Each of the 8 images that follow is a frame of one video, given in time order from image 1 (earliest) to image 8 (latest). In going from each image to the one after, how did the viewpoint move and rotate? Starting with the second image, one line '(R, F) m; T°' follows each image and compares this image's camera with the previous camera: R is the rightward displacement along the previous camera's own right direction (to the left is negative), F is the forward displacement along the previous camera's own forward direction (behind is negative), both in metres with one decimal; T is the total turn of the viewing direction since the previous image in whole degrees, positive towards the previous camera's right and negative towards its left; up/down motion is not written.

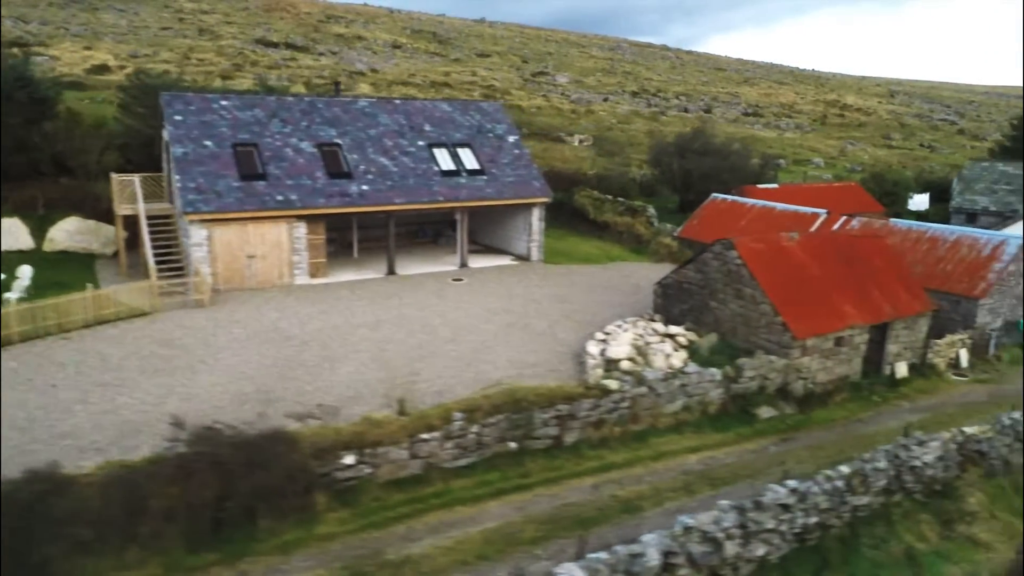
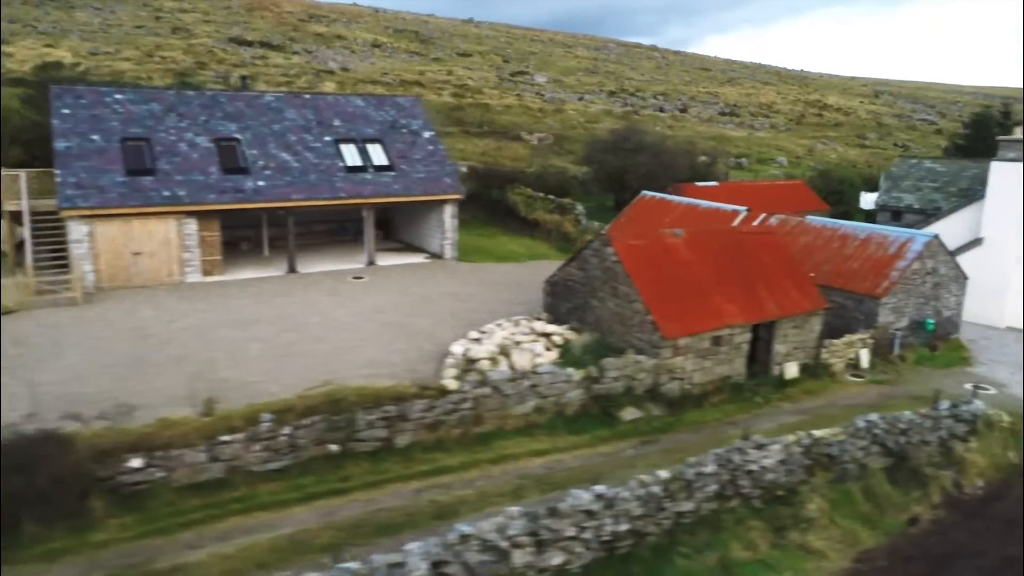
(+0.7, +0.1) m; 0°
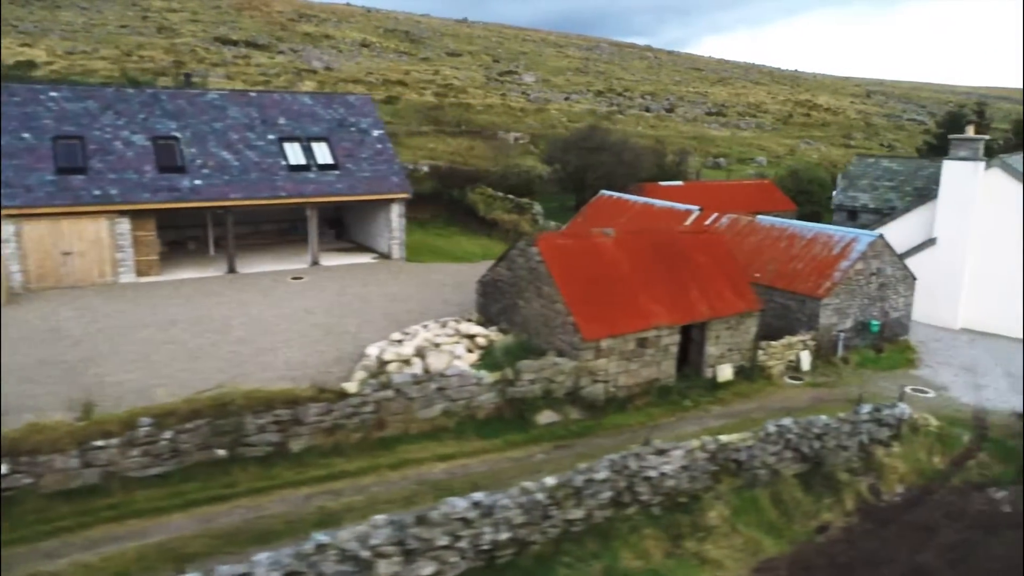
(+0.4, +0.1) m; 0°
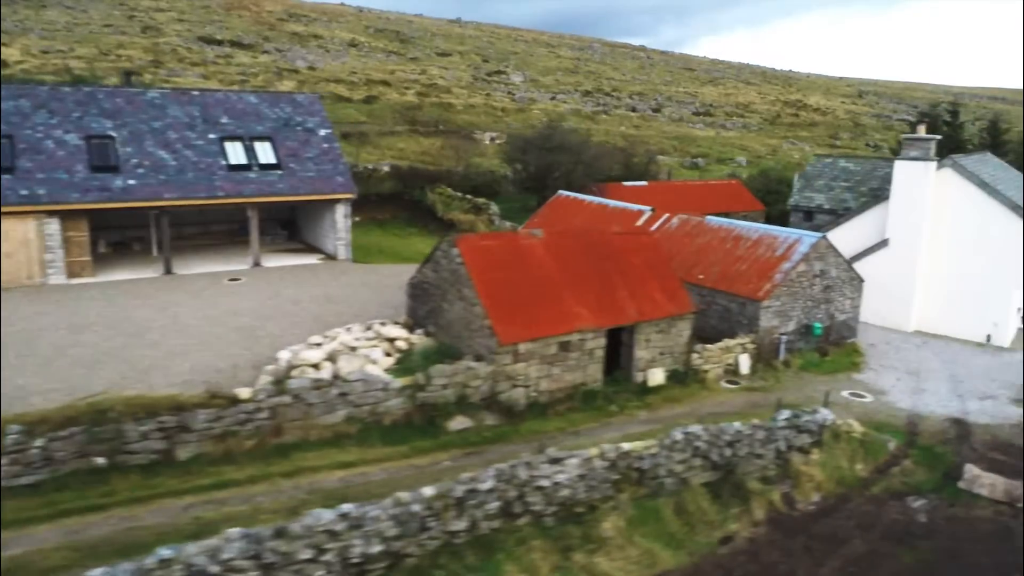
(+0.4, +0.1) m; 0°
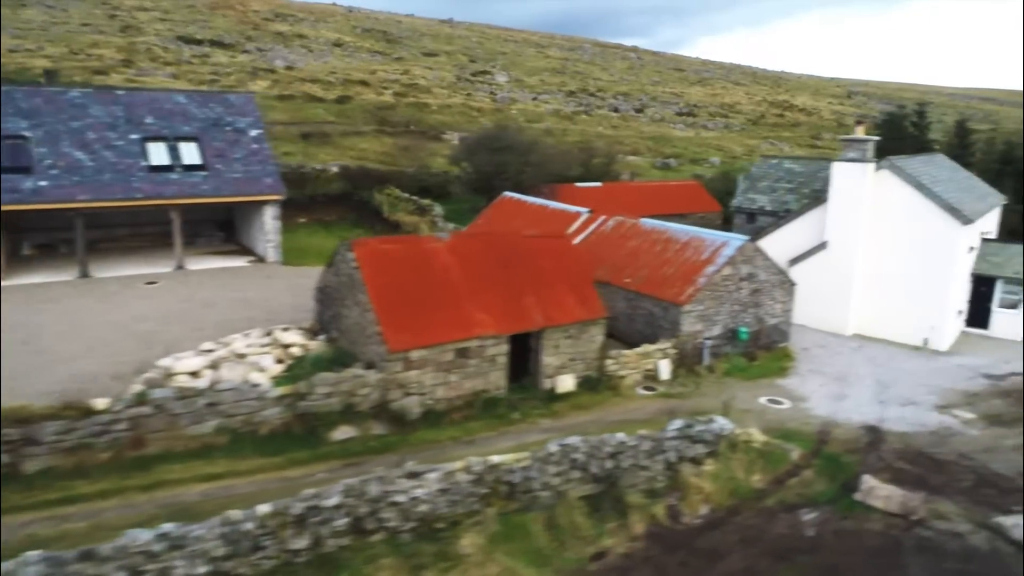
(+0.5, +0.1) m; 0°
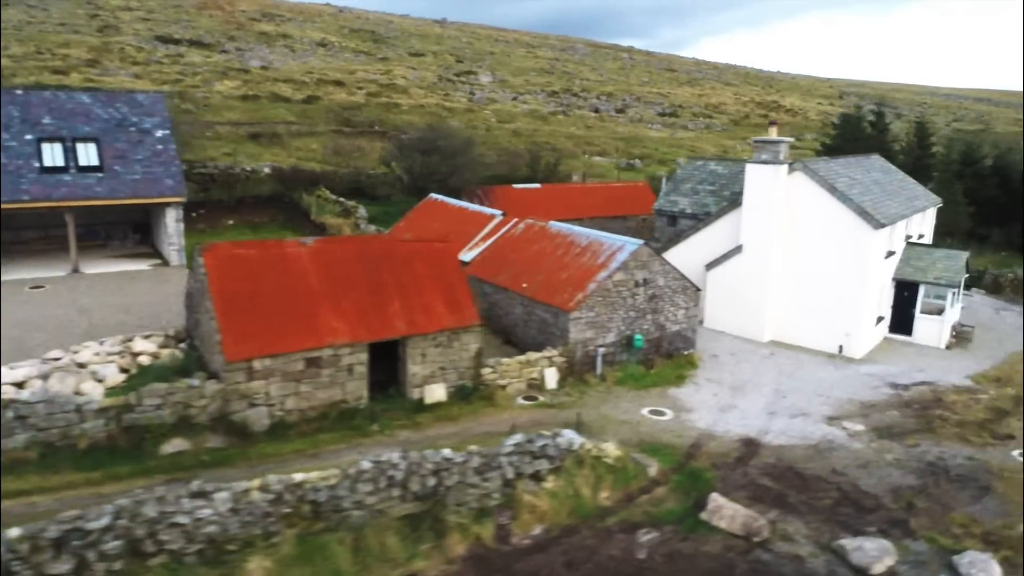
(+0.7, +0.1) m; 0°
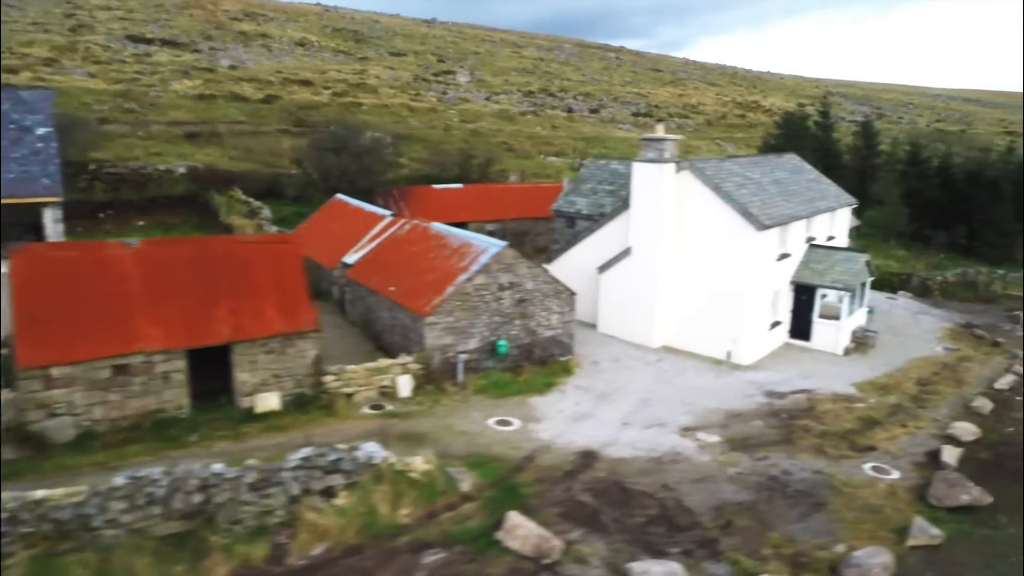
(+0.8, +0.1) m; 0°
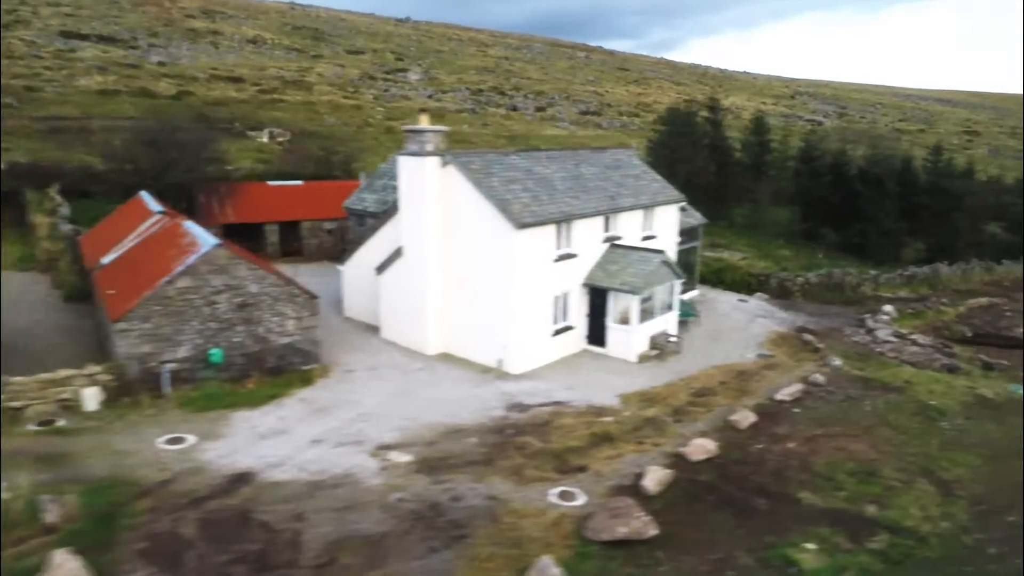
(+1.5, +0.3) m; 0°
